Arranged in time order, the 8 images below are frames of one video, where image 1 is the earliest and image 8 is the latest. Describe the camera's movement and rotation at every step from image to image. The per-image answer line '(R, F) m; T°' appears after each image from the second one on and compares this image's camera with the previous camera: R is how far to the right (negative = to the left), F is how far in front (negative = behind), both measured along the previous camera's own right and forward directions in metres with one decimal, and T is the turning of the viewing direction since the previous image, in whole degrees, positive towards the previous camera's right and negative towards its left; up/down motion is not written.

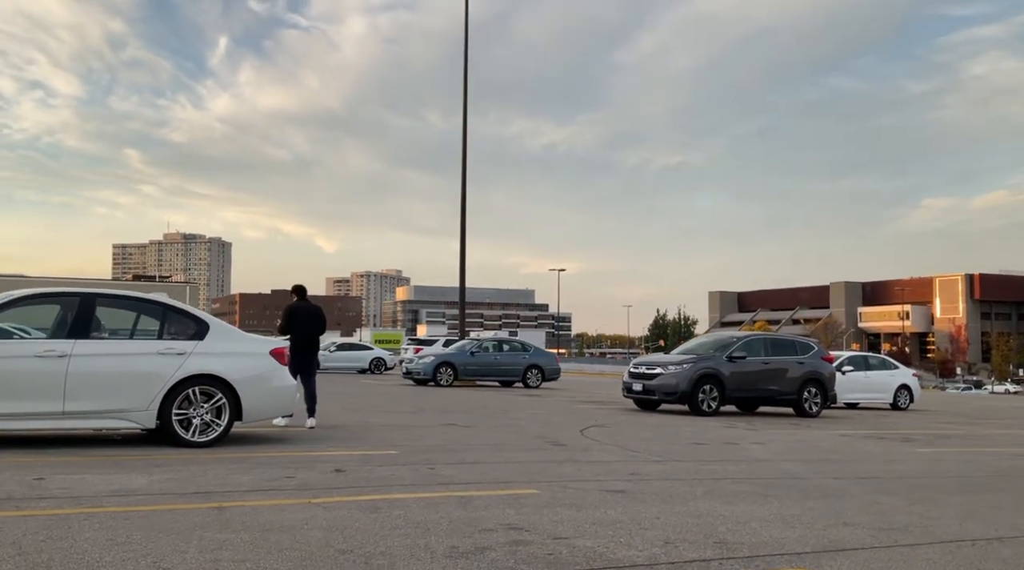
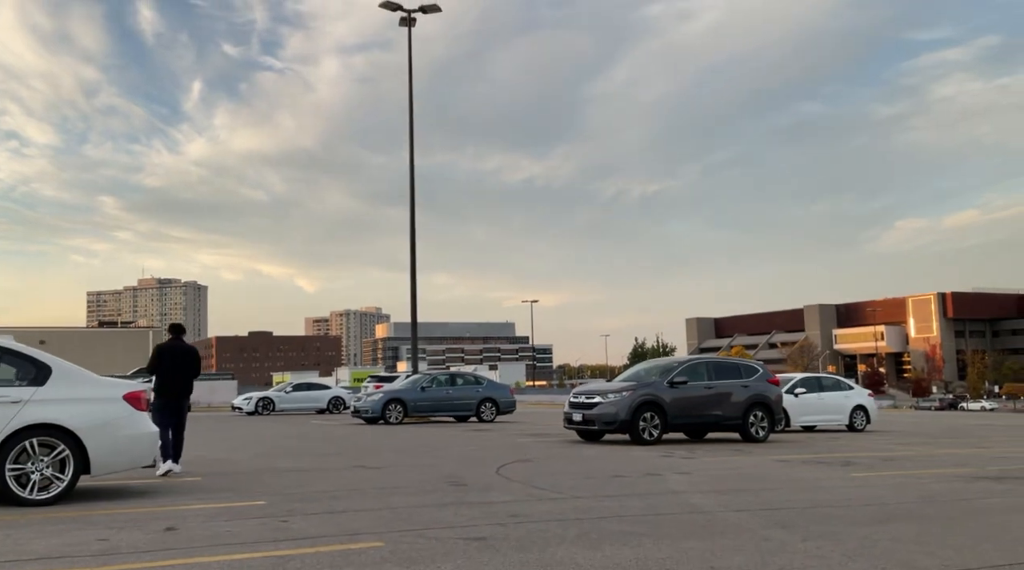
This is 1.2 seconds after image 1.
(+0.8, +0.6) m; +2°
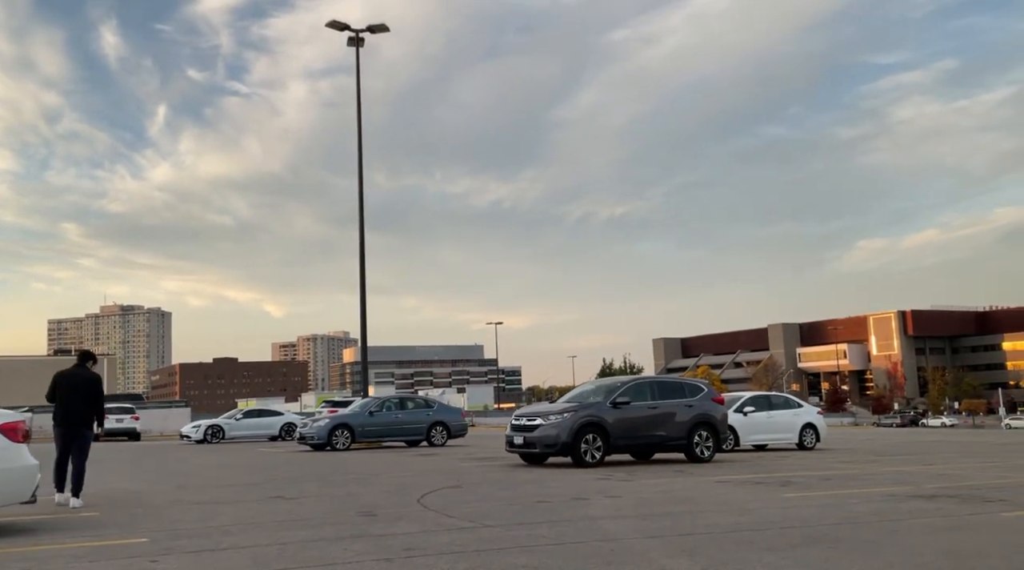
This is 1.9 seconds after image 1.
(+0.5, +0.3) m; +2°
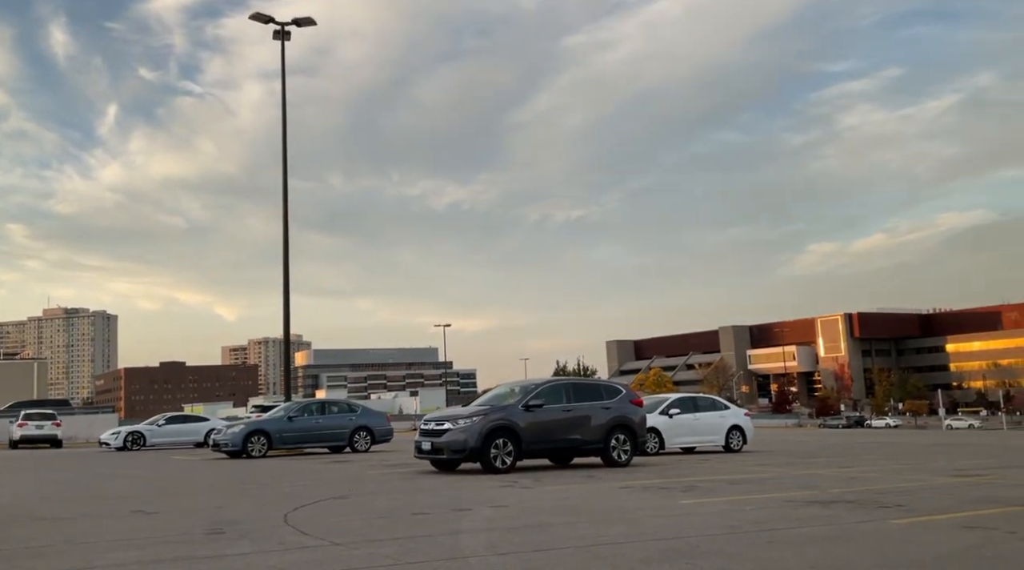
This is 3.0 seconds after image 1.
(+0.8, +0.6) m; +3°
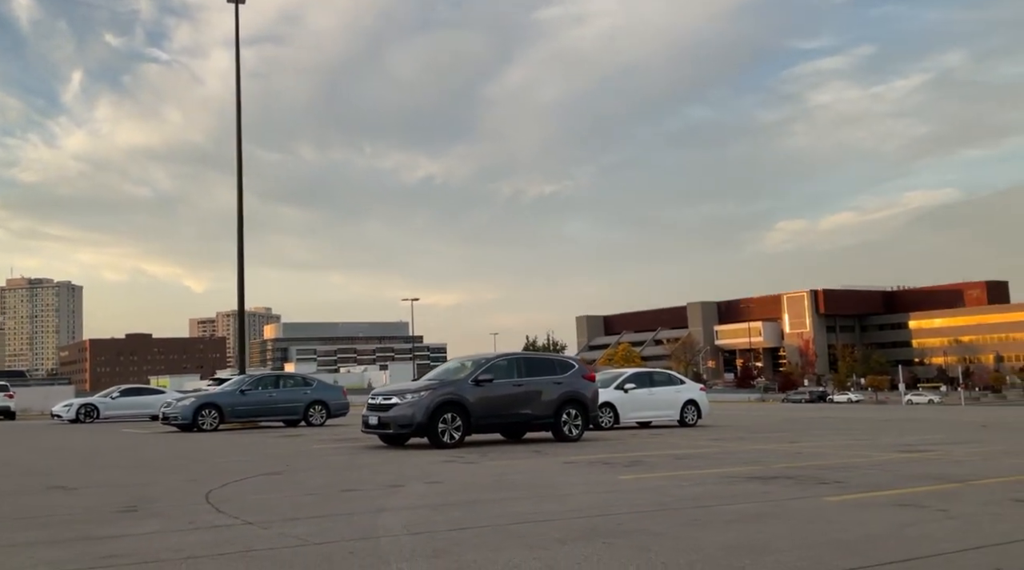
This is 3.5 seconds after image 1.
(+0.4, +0.2) m; +2°
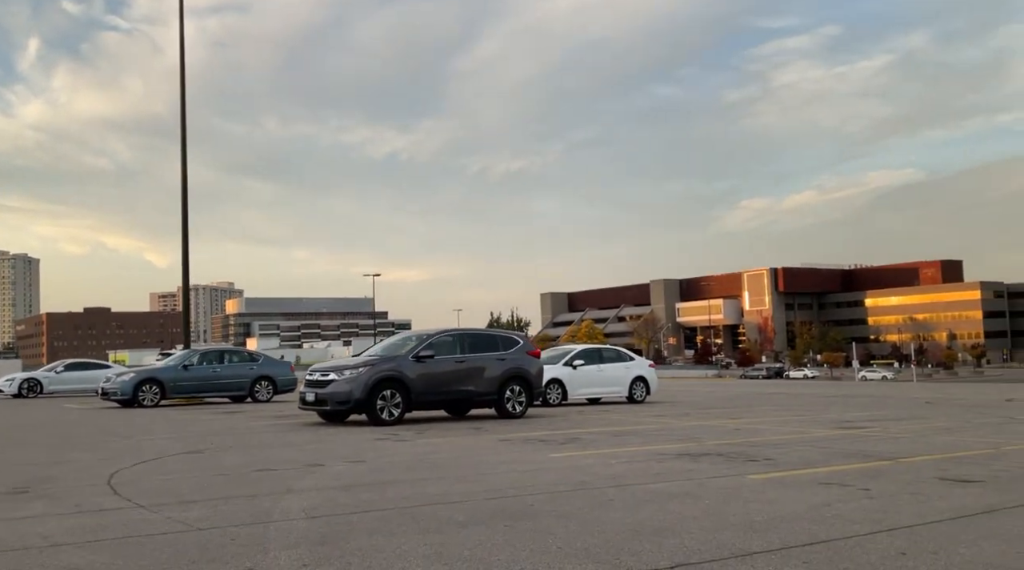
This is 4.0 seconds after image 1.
(+0.4, +0.3) m; +2°
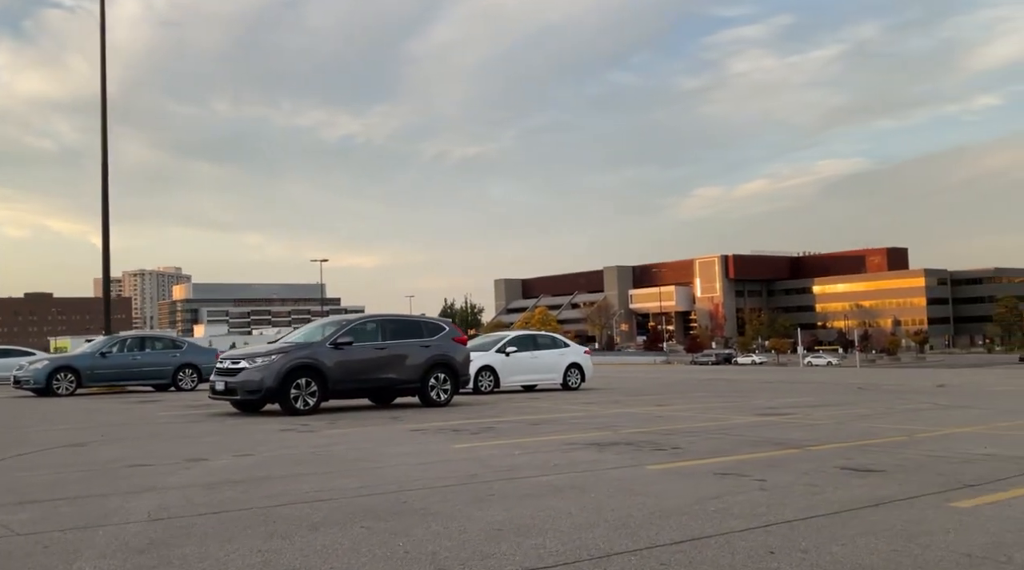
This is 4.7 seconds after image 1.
(+0.5, +0.4) m; +3°
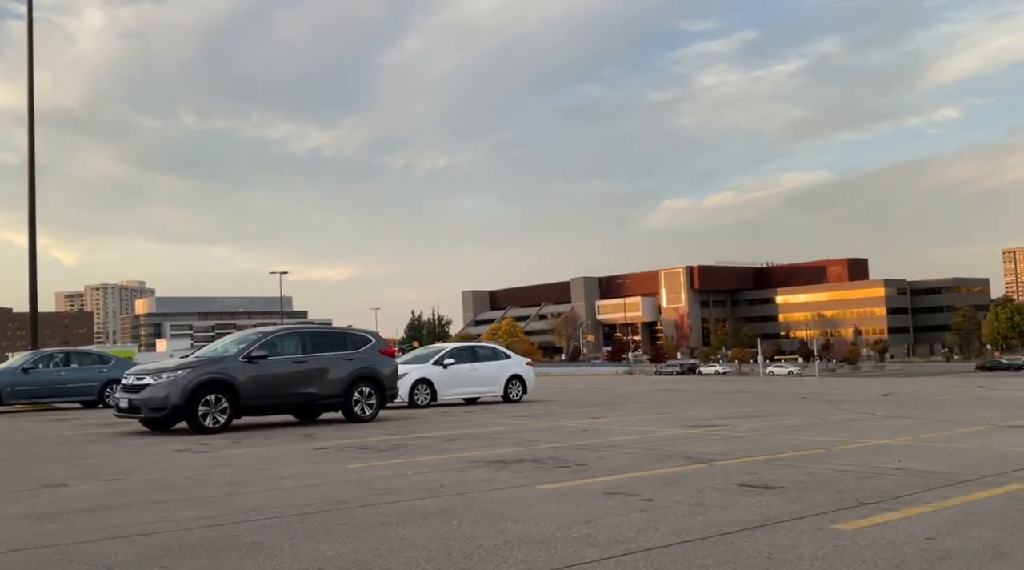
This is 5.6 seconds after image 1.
(+0.7, +0.5) m; +2°
